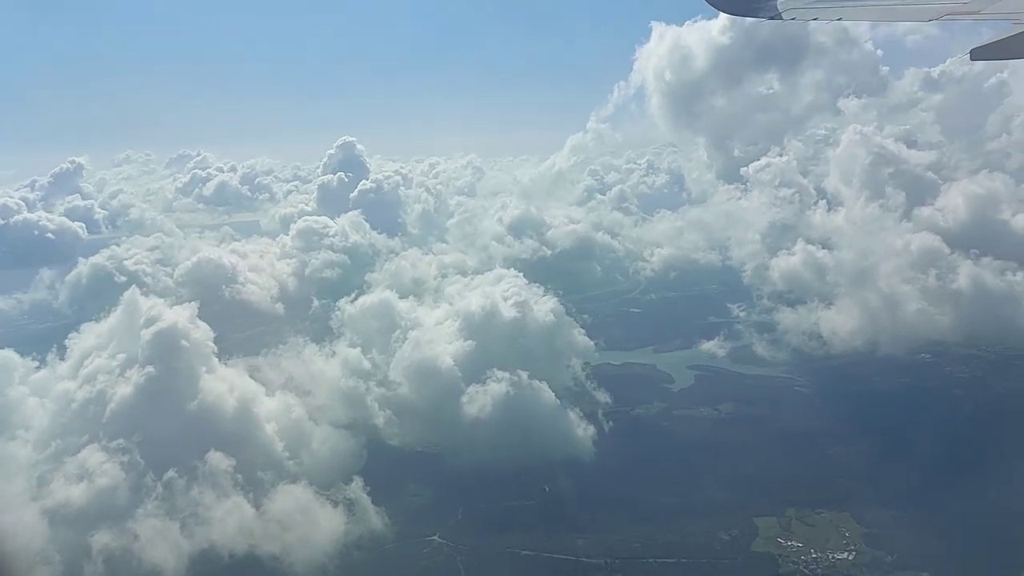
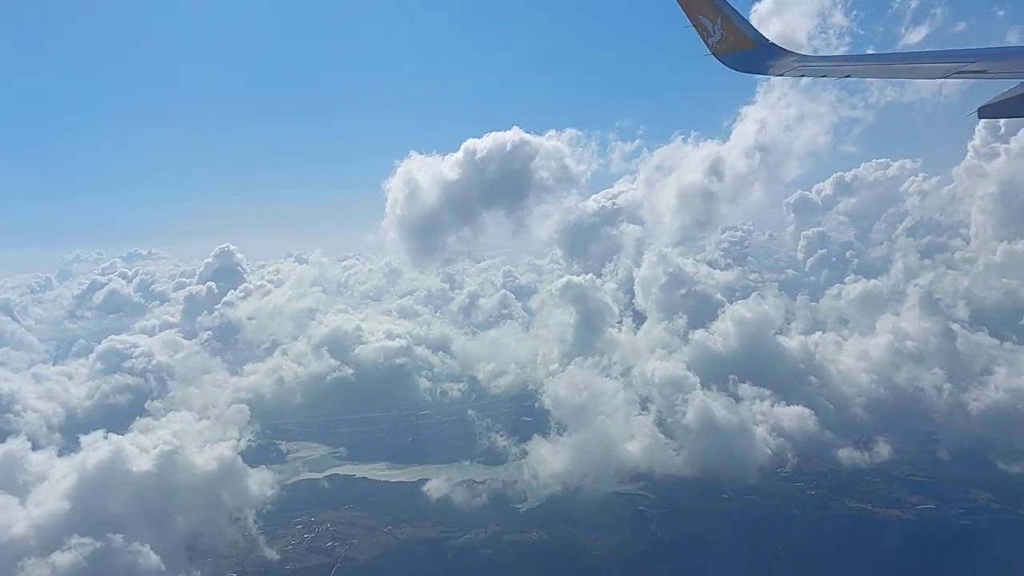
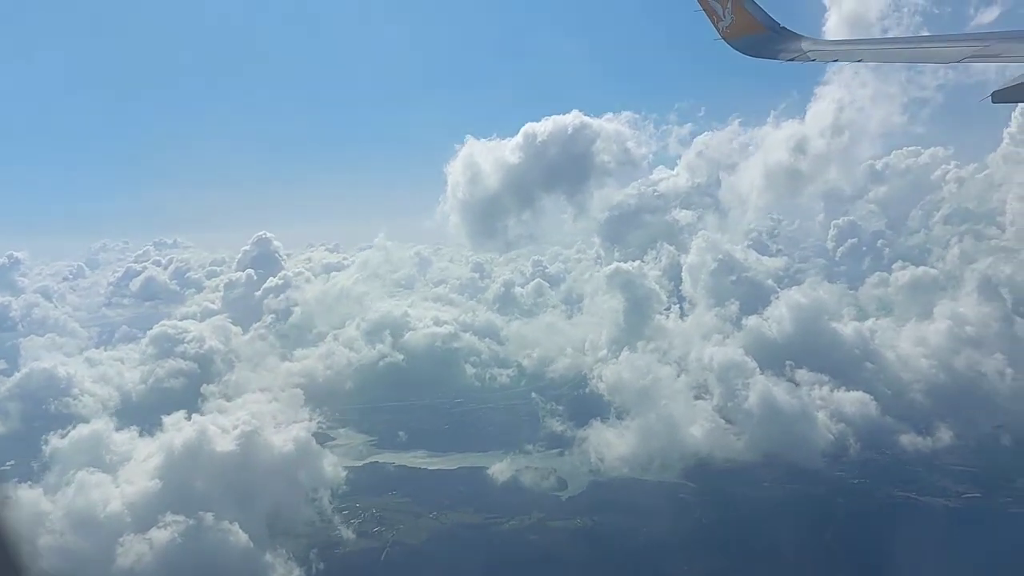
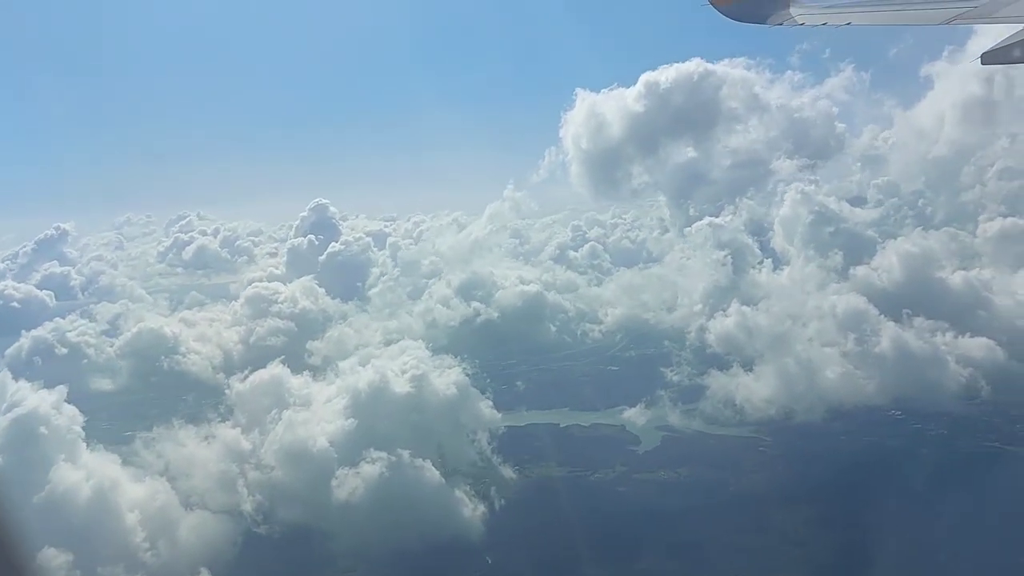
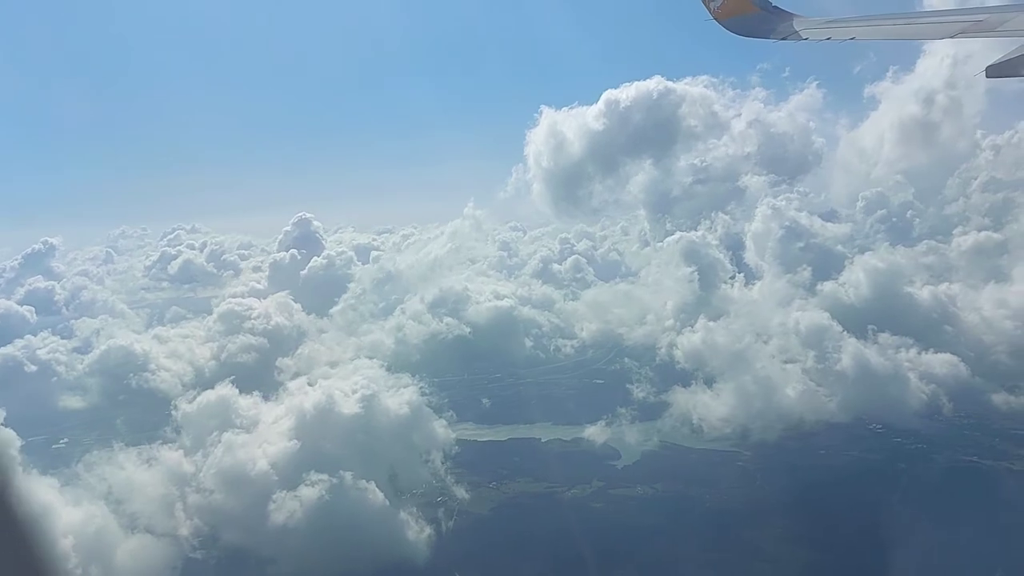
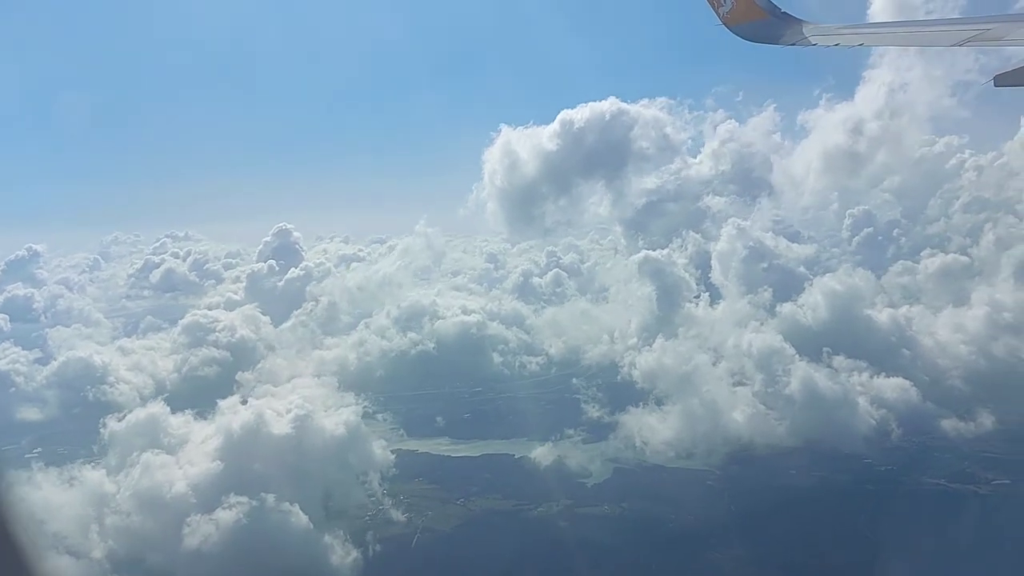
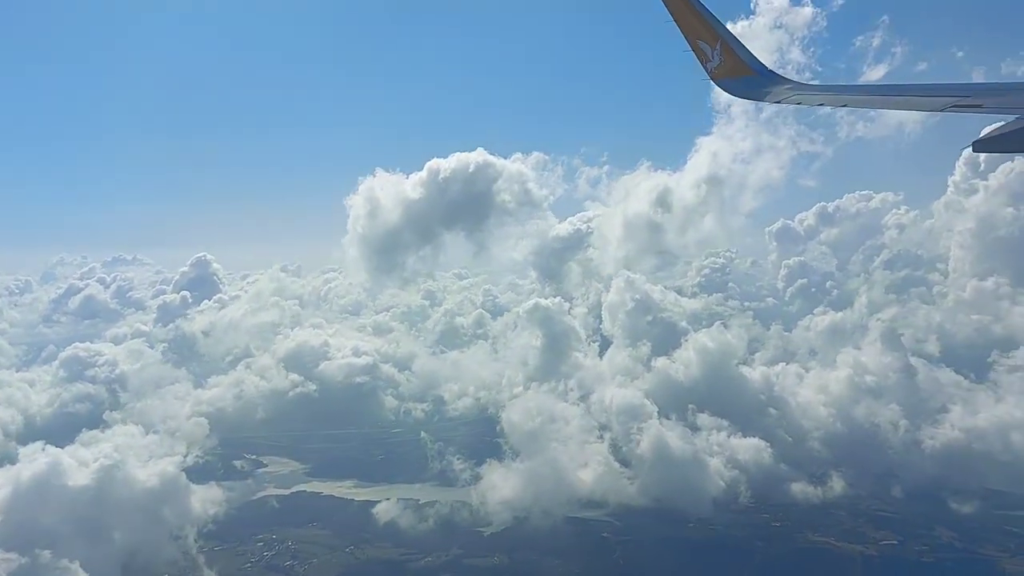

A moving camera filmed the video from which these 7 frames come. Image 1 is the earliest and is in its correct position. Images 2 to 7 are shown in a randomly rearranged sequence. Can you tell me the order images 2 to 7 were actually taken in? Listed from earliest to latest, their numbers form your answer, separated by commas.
4, 5, 6, 3, 2, 7
